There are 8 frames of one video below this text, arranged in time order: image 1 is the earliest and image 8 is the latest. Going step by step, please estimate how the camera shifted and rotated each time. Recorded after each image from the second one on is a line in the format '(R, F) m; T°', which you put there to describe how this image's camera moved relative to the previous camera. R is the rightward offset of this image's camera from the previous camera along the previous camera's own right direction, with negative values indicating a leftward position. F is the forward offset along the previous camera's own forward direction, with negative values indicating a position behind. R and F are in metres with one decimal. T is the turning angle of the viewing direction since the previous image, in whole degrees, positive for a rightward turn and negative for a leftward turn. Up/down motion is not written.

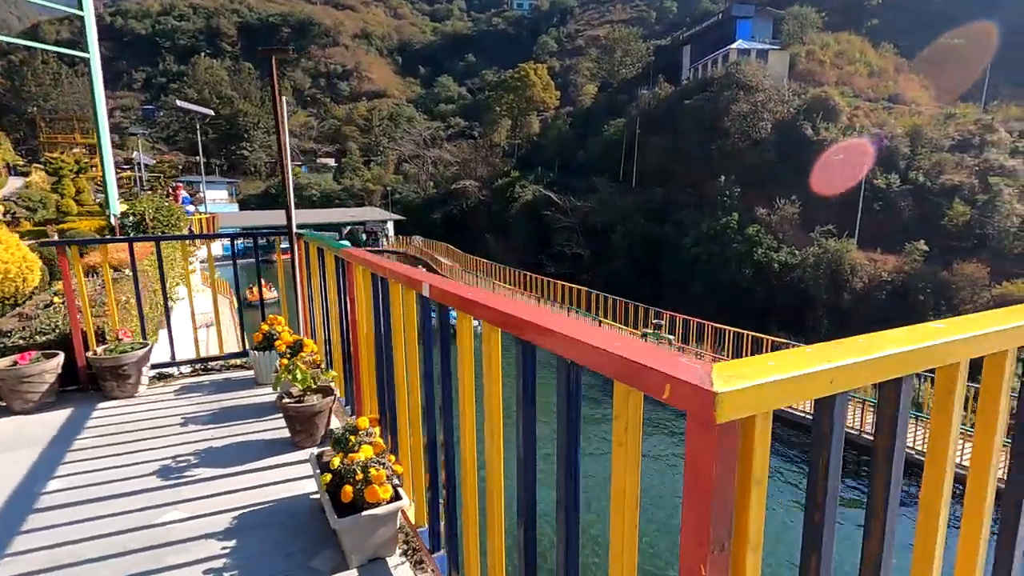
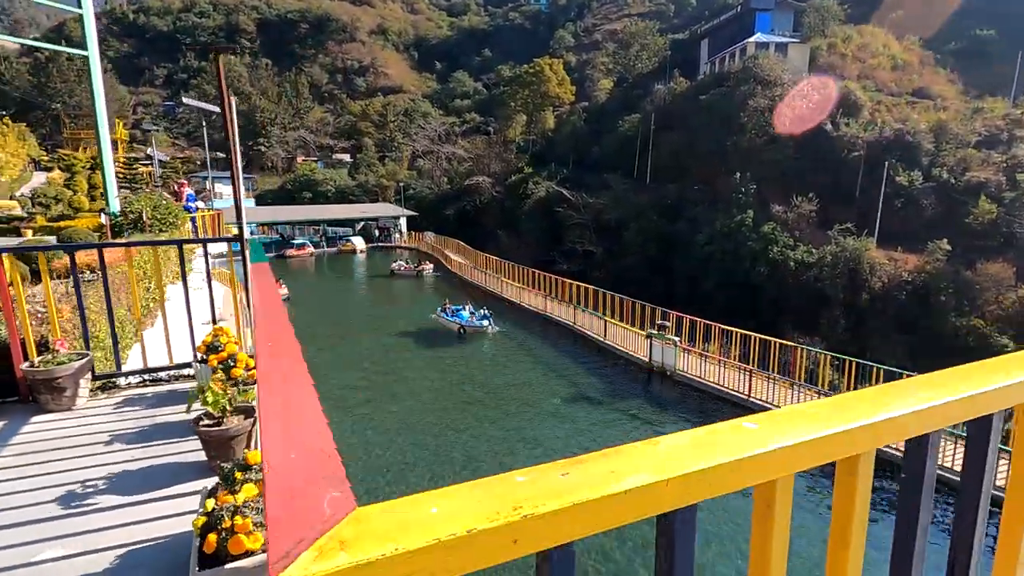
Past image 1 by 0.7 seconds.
(+0.4, +0.2) m; -2°
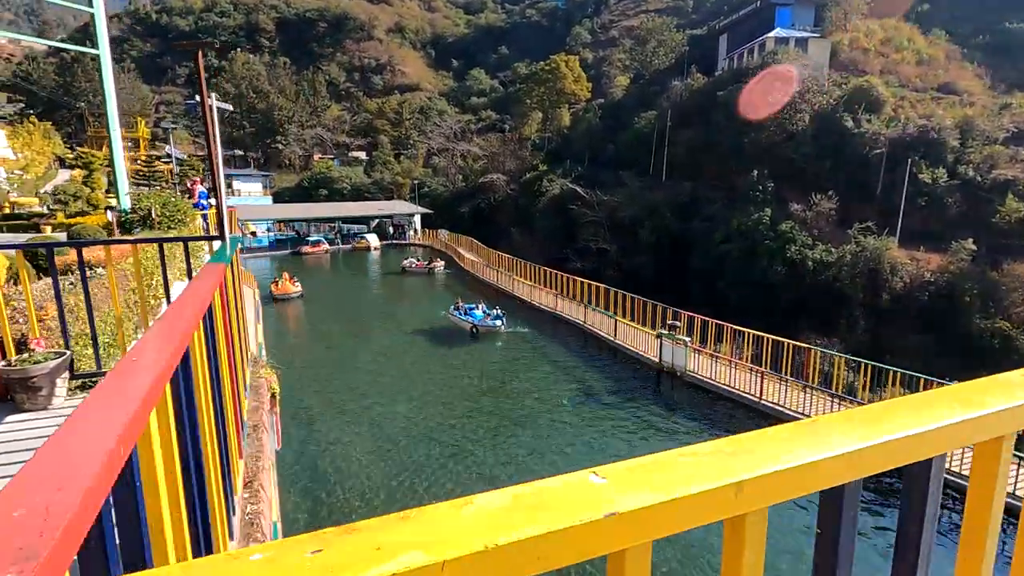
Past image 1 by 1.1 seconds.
(+0.2, +0.1) m; -2°
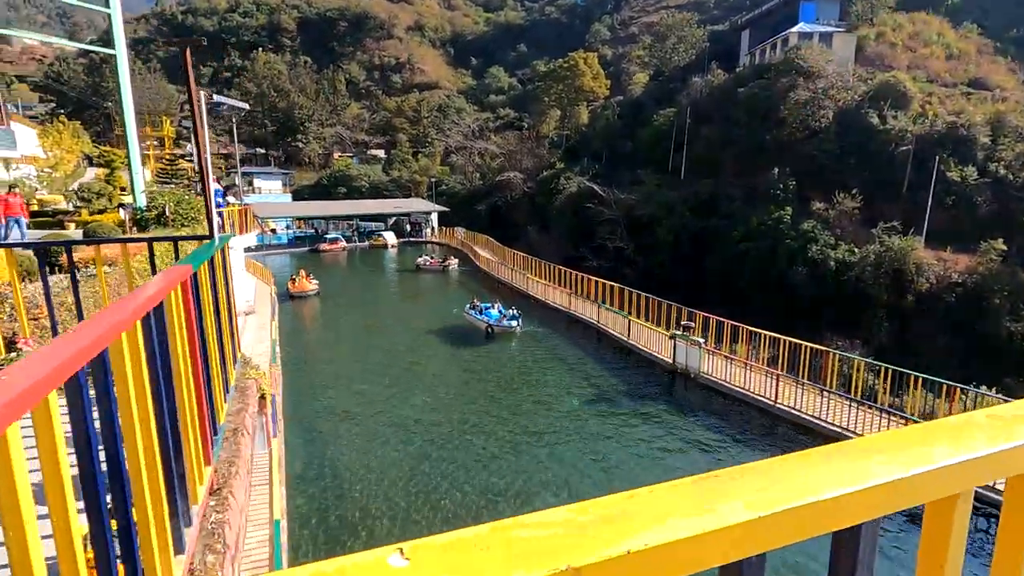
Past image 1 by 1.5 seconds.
(+0.2, +0.1) m; -2°
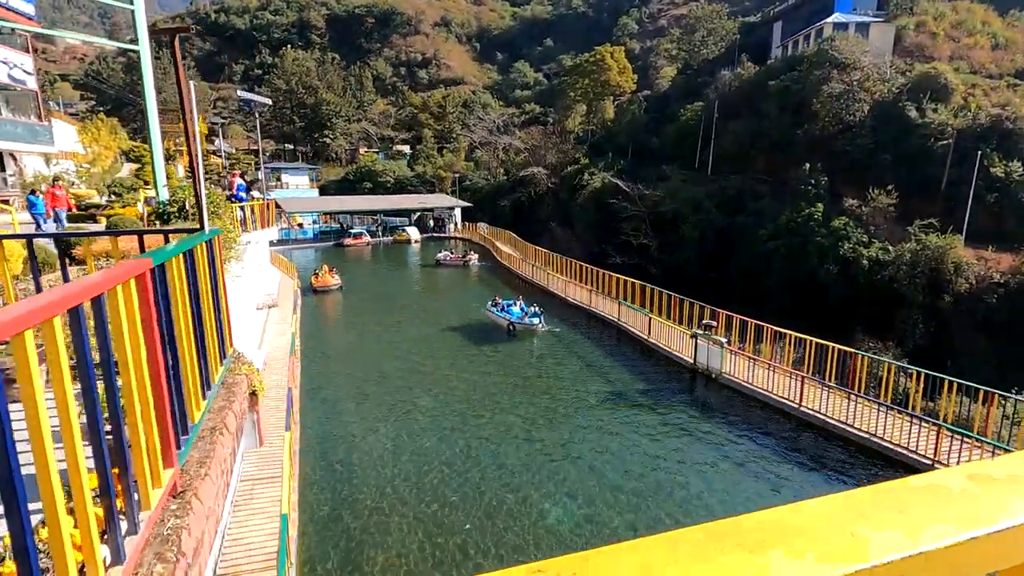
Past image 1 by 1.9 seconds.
(+0.2, +0.2) m; -3°
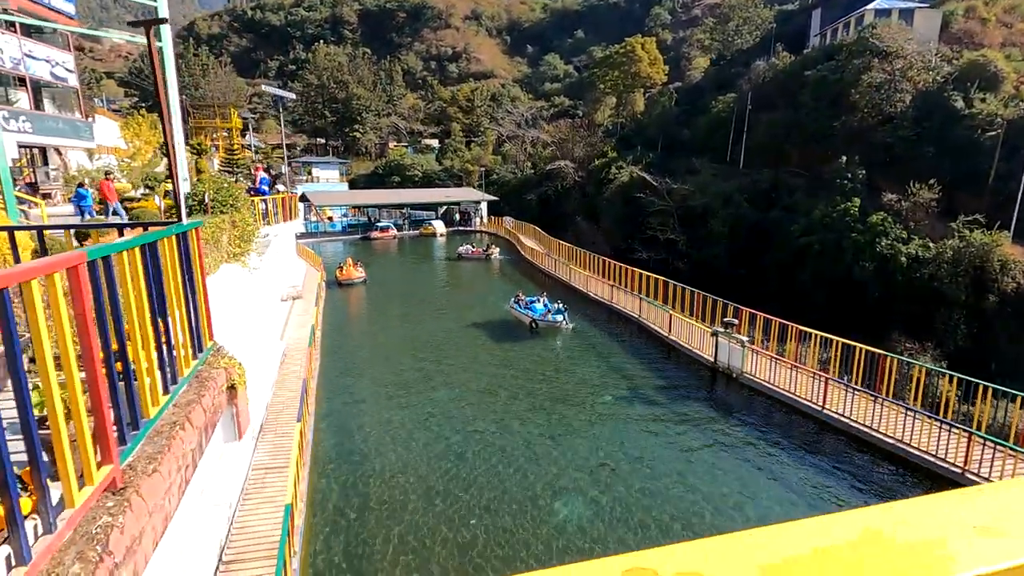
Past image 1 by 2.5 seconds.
(+0.3, +0.1) m; -3°
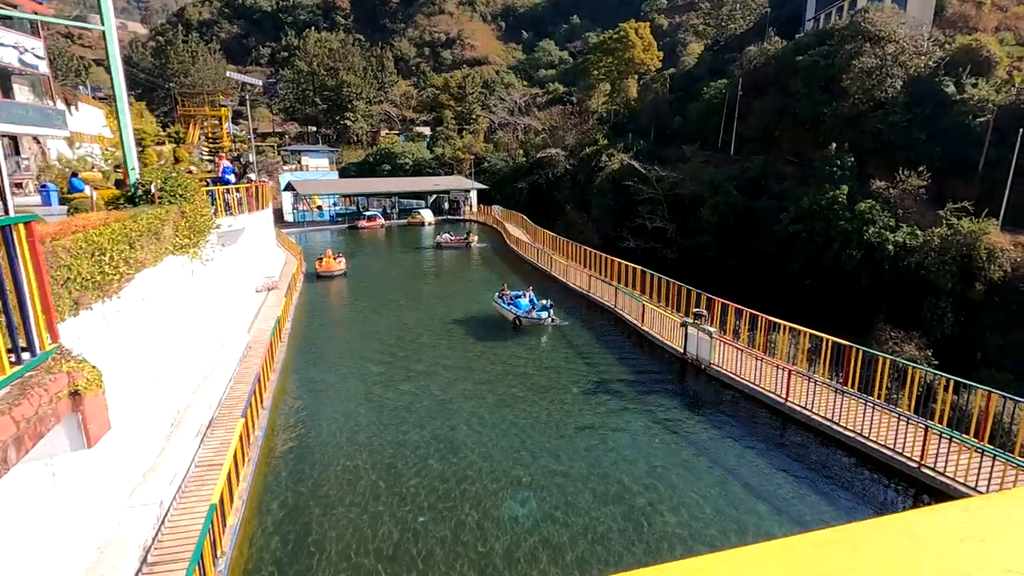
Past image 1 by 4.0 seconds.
(+0.8, +0.3) m; 0°
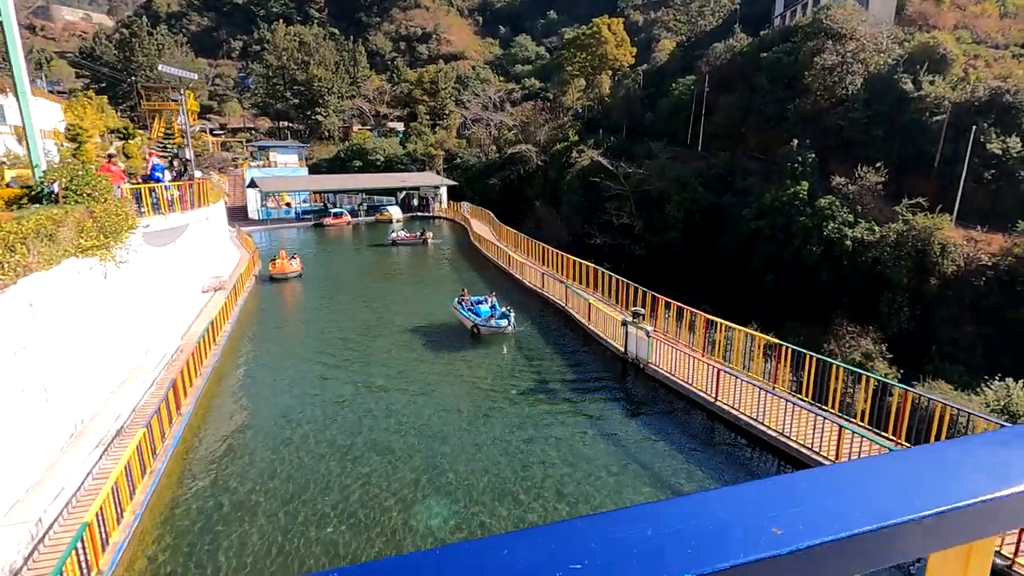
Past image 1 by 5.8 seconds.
(+1.2, +0.2) m; +2°
